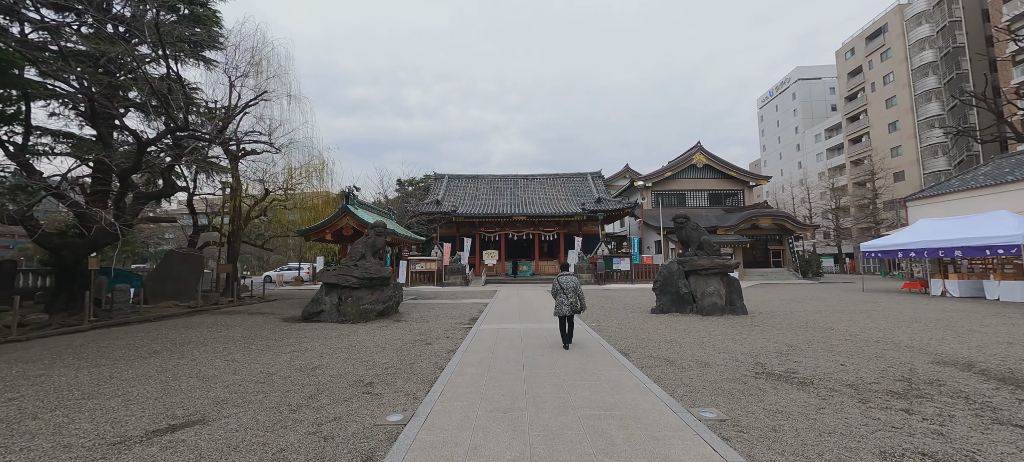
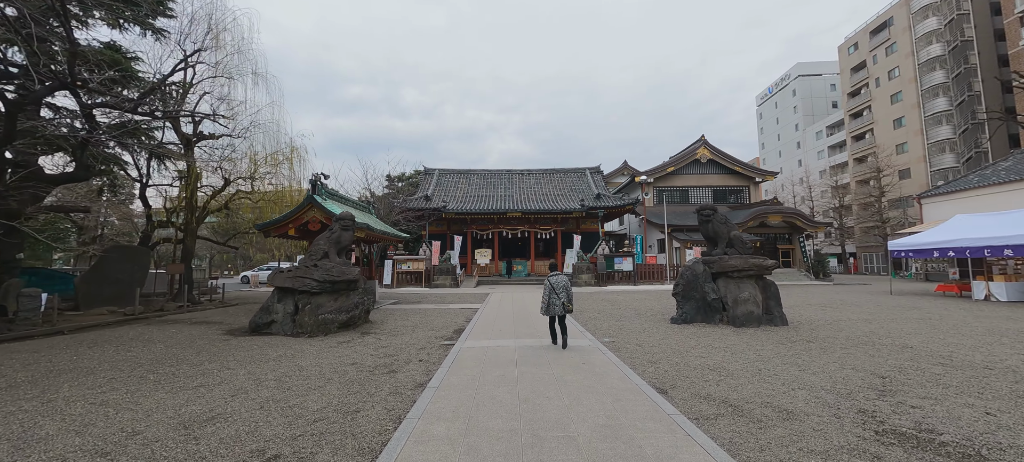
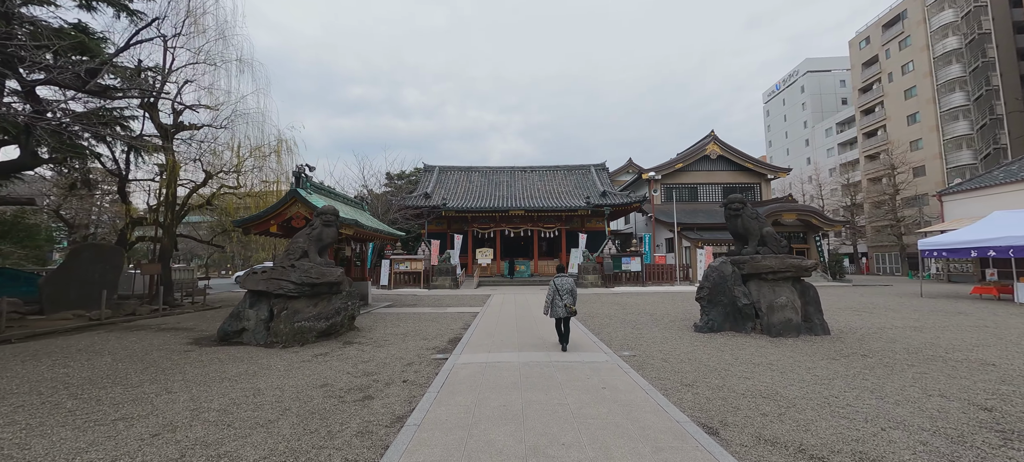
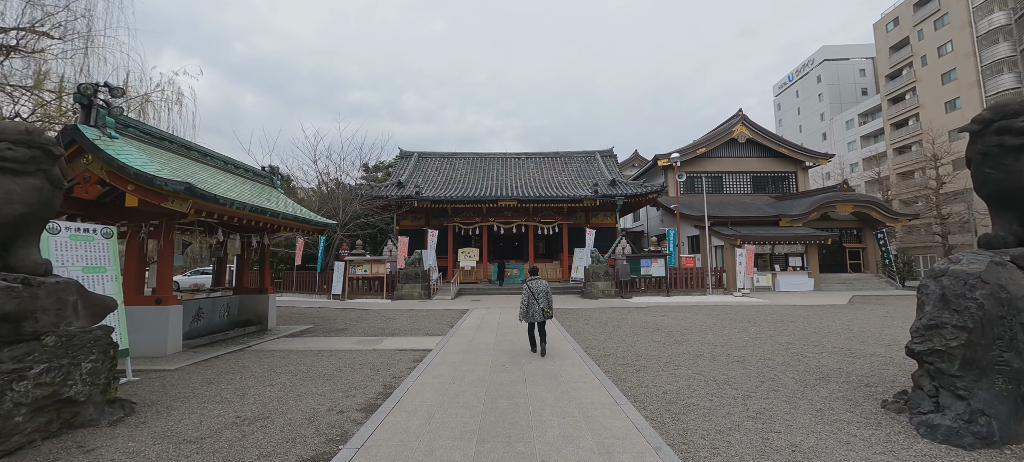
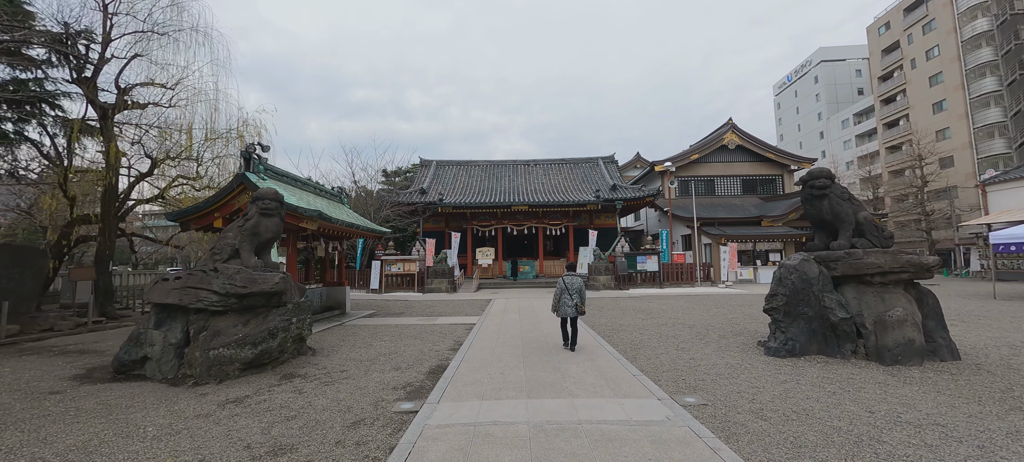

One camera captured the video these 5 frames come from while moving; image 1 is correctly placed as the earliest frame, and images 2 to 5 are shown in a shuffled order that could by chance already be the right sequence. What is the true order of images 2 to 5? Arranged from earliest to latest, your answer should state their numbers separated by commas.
2, 3, 5, 4
